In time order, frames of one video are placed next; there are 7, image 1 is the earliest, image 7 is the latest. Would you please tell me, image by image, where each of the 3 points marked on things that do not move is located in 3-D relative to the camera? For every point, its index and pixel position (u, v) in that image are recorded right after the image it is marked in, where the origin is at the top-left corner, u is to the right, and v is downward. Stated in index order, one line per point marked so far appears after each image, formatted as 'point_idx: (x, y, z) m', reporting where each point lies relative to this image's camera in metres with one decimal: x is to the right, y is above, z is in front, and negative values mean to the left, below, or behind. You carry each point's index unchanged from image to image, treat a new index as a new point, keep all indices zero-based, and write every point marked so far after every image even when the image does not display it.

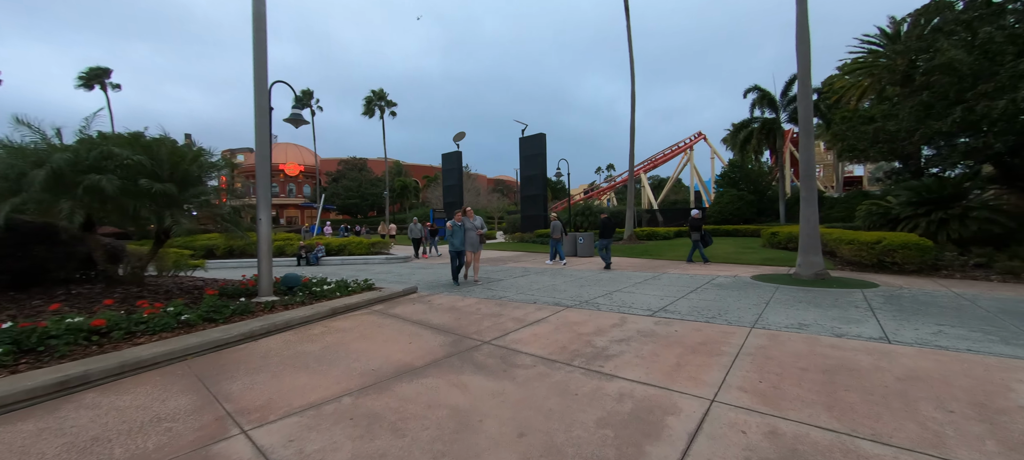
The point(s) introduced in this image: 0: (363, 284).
0: (-3.0, -1.1, +7.7) m
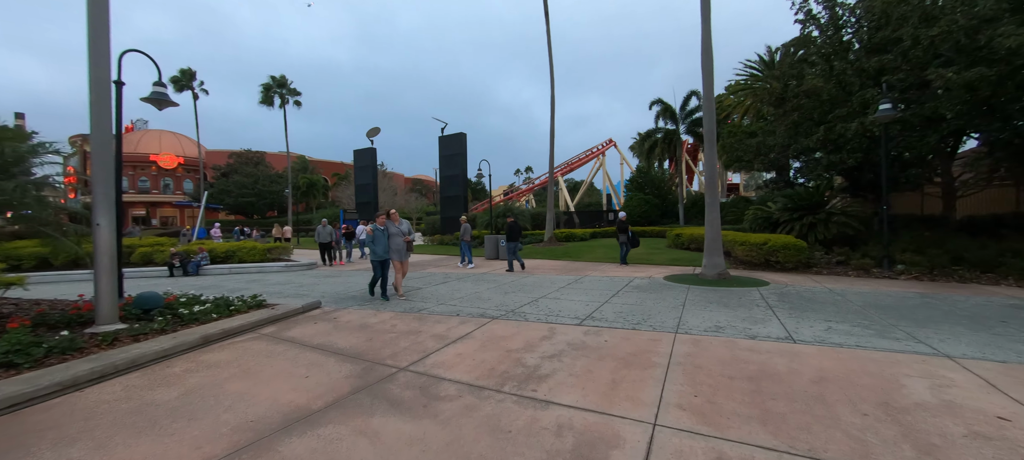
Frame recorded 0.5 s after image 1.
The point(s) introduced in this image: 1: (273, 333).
0: (-4.4, -1.2, +6.5) m
1: (-3.3, -1.4, +5.3) m
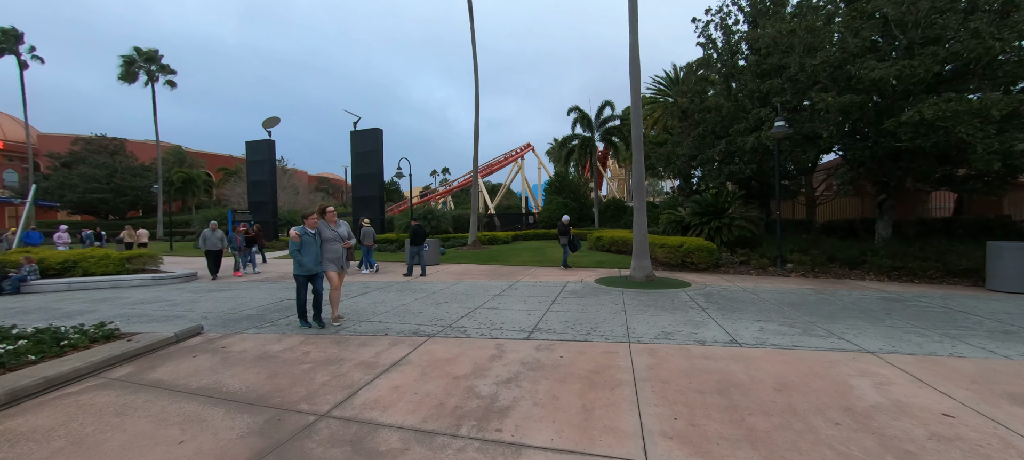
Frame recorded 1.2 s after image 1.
0: (-5.3, -1.3, +4.8) m
1: (-3.9, -1.5, +3.9) m
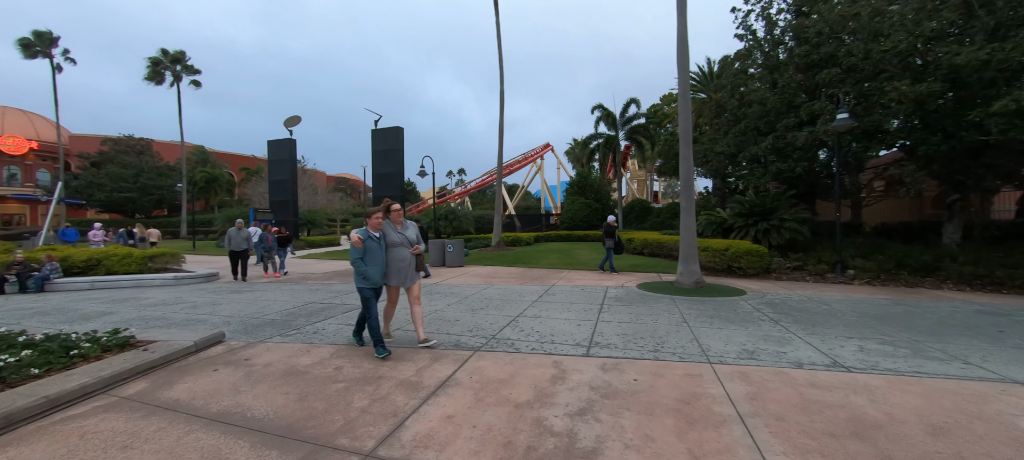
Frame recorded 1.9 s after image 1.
0: (-4.6, -1.2, +4.4) m
1: (-3.3, -1.4, +3.4) m
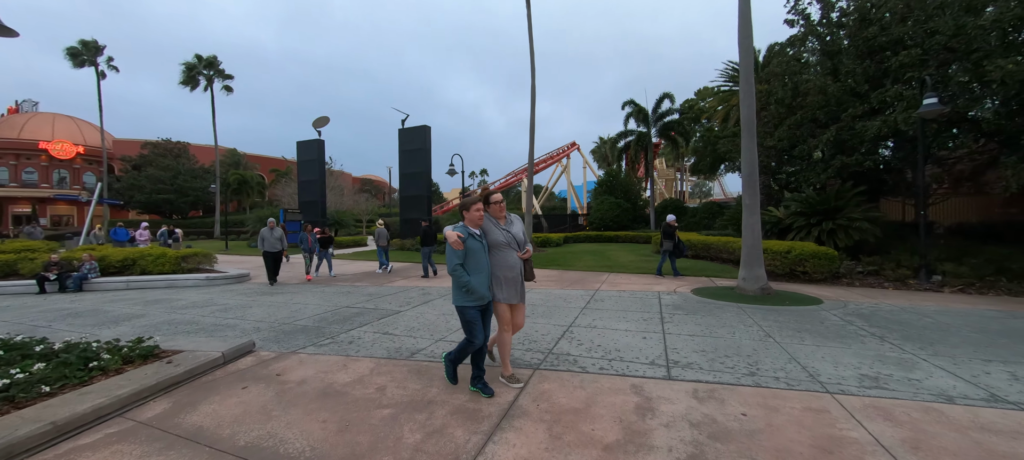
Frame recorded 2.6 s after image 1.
0: (-4.0, -1.2, +4.0) m
1: (-2.7, -1.4, +2.9) m
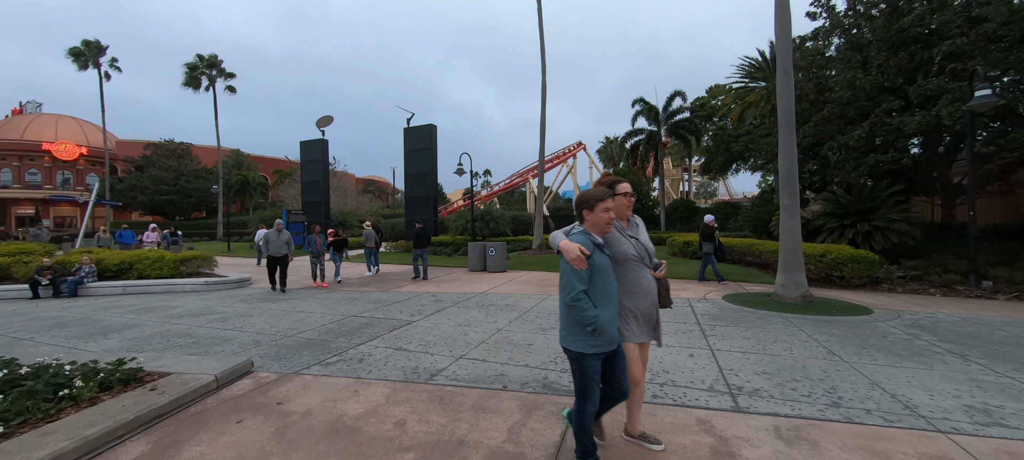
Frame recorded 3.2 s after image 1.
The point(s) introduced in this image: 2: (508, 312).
0: (-3.6, -1.3, +3.5) m
1: (-2.4, -1.5, +2.4) m
2: (-0.1, -1.4, +6.6) m
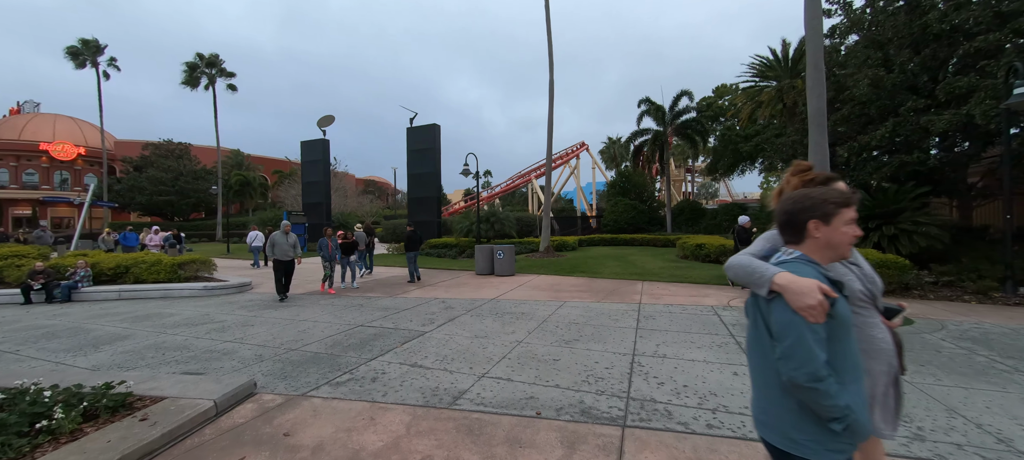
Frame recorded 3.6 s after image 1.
0: (-3.3, -1.3, +3.1) m
1: (-2.1, -1.5, +2.0) m
2: (+0.2, -1.5, +6.2) m
